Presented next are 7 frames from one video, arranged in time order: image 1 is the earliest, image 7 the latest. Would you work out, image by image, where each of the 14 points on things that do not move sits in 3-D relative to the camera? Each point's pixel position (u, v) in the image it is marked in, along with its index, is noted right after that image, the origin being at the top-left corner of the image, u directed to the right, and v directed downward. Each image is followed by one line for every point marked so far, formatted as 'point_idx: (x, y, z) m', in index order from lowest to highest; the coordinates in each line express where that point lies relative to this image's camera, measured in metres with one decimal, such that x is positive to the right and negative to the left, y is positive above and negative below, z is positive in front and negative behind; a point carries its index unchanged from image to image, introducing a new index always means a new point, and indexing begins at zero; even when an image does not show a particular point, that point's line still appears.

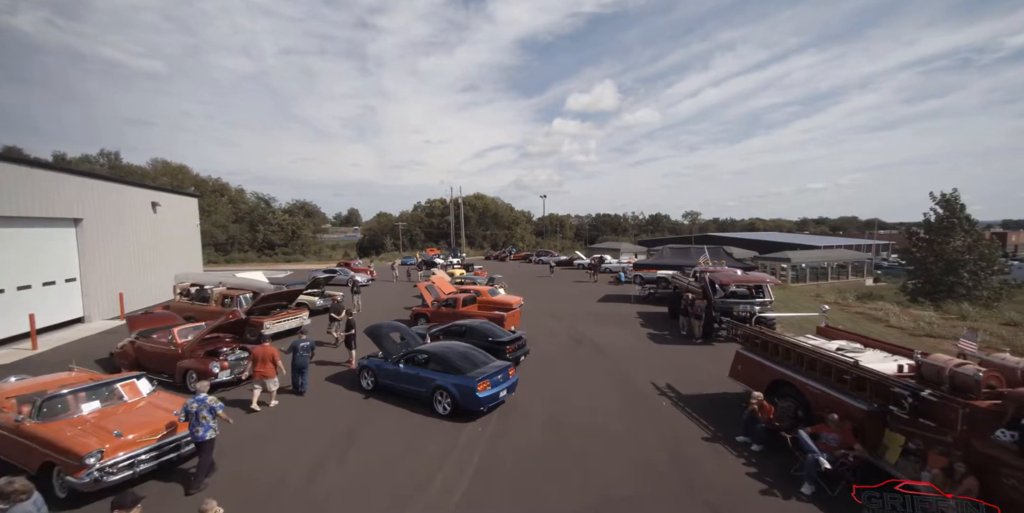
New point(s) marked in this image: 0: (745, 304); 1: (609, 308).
0: (+7.1, -1.5, +13.1) m
1: (+4.5, -2.4, +19.5) m
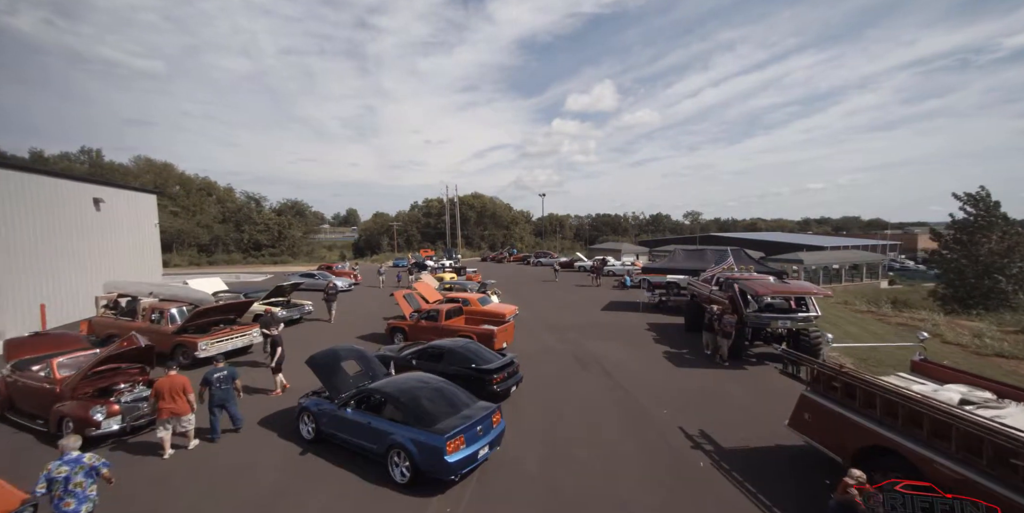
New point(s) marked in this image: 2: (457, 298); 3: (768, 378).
0: (+6.8, -1.6, +10.8) m
1: (+4.3, -2.5, +17.2) m
2: (-2.1, -1.6, +16.5) m
3: (+6.3, -3.0, +10.5) m
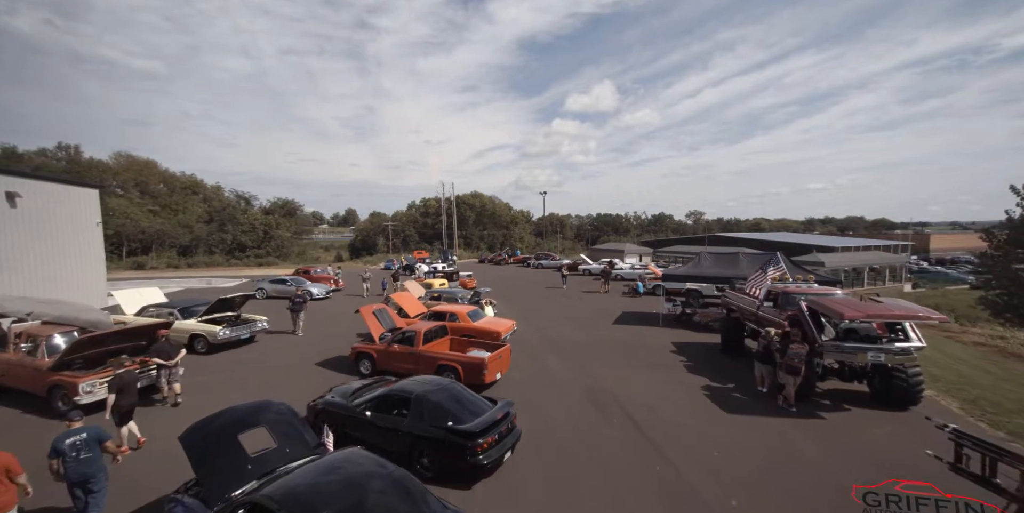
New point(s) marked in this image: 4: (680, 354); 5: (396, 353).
0: (+6.7, -1.8, +8.0) m
1: (+4.2, -2.7, +14.4) m
2: (-2.2, -1.8, +13.7) m
3: (+6.3, -3.2, +7.7) m
4: (+4.9, -2.8, +12.2) m
5: (-2.8, -2.4, +10.4) m
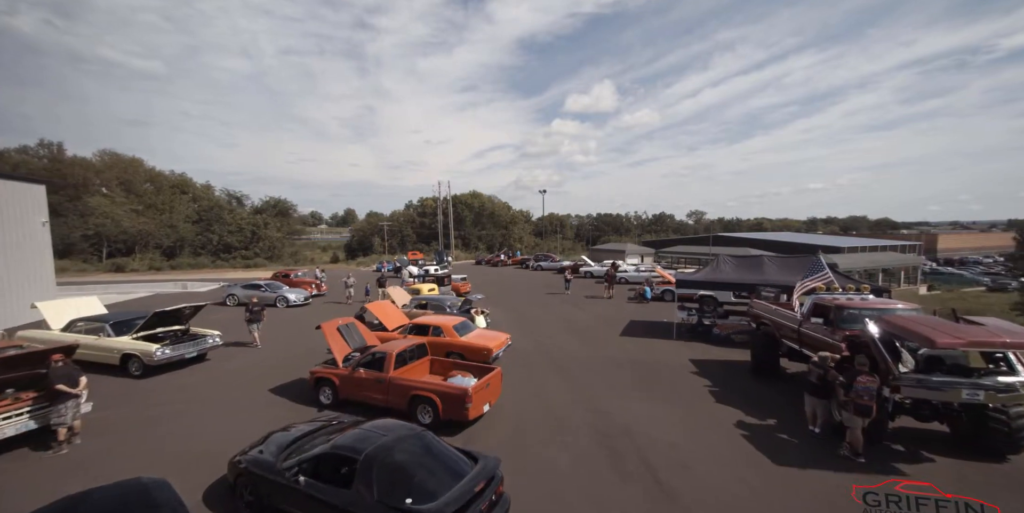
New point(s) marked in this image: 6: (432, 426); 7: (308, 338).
0: (+6.6, -1.9, +6.1) m
1: (+4.0, -2.8, +12.5) m
2: (-2.4, -1.9, +11.8) m
3: (+6.1, -3.3, +5.8) m
4: (+4.7, -2.9, +10.4) m
5: (-3.0, -2.5, +8.5) m
6: (-1.5, -3.1, +8.0) m
7: (-7.1, -2.8, +14.9) m
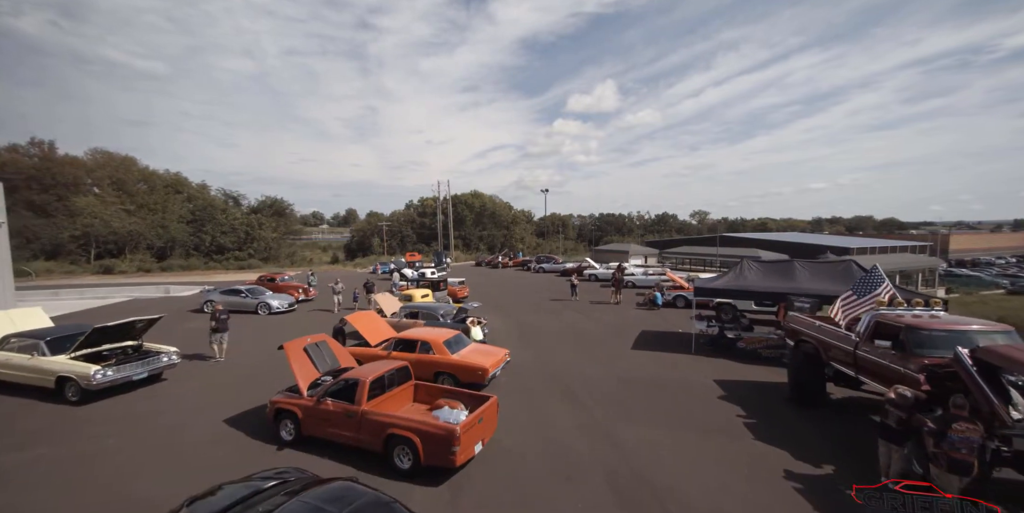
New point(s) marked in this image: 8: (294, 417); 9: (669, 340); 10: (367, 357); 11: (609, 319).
0: (+6.5, -2.0, +4.6) m
1: (+4.0, -2.9, +11.1) m
2: (-2.4, -2.0, +10.4) m
3: (+6.0, -3.4, +4.4) m
4: (+4.6, -3.1, +8.9) m
5: (-3.0, -2.6, +7.1) m
6: (-1.5, -3.3, +6.5) m
7: (-7.1, -2.9, +13.5) m
8: (-3.7, -2.8, +7.4) m
9: (+5.0, -2.6, +13.7) m
10: (-3.5, -2.4, +10.4) m
11: (+3.8, -2.5, +17.1) m
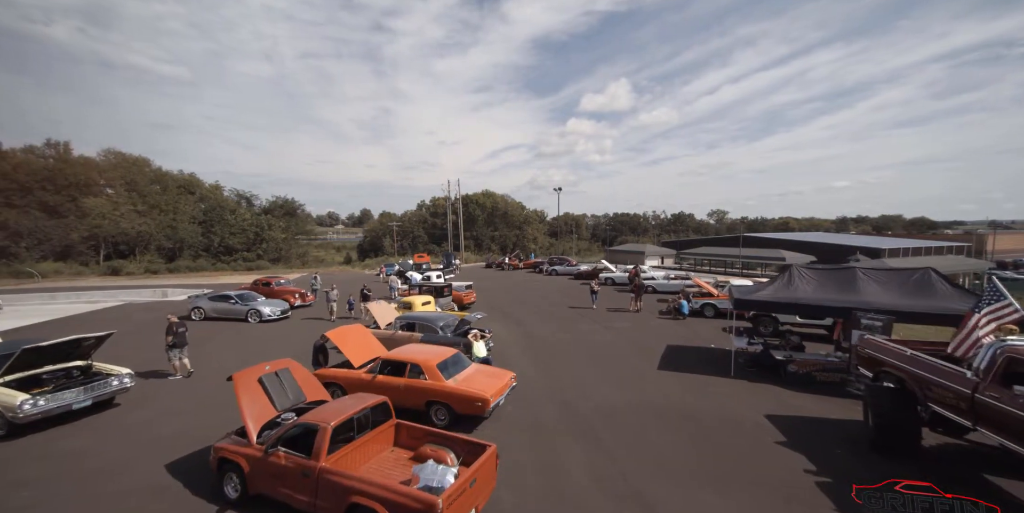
0: (+6.5, -2.2, +2.8) m
1: (+4.2, -3.1, +9.3) m
2: (-2.3, -2.2, +8.8) m
3: (+6.0, -3.6, +2.5) m
4: (+4.7, -3.2, +7.1) m
5: (-3.0, -2.7, +5.6) m
6: (-1.5, -3.4, +4.9) m
7: (-6.8, -3.1, +12.1) m
8: (-3.7, -2.9, +5.8) m
9: (+5.2, -2.8, +11.8) m
10: (-3.4, -2.6, +8.9) m
11: (+4.2, -2.7, +15.3) m
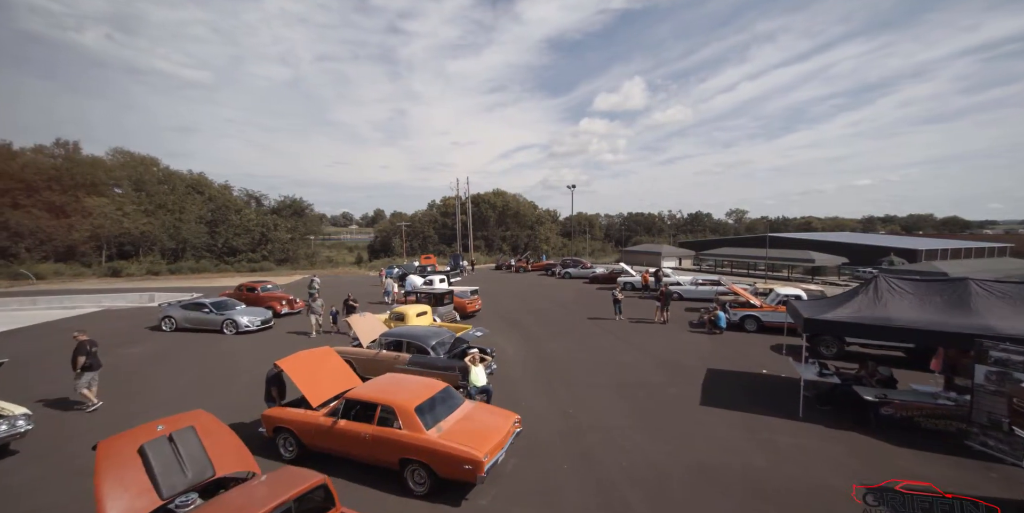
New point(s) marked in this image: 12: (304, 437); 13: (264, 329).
0: (+6.3, -2.3, +0.4) m
1: (+4.2, -3.2, +7.0) m
2: (-2.2, -2.3, +6.7) m
3: (+5.8, -3.7, +0.2) m
4: (+4.7, -3.4, +4.8) m
5: (-3.0, -2.9, +3.5) m
6: (-1.6, -3.5, +2.8) m
7: (-6.7, -3.2, +10.2) m
8: (-3.7, -3.0, +3.8) m
9: (+5.4, -2.9, +9.5) m
10: (-3.3, -2.7, +6.9) m
11: (+4.4, -2.8, +13.0) m
12: (-3.4, -2.9, +7.0) m
13: (-8.8, -2.6, +15.3) m
